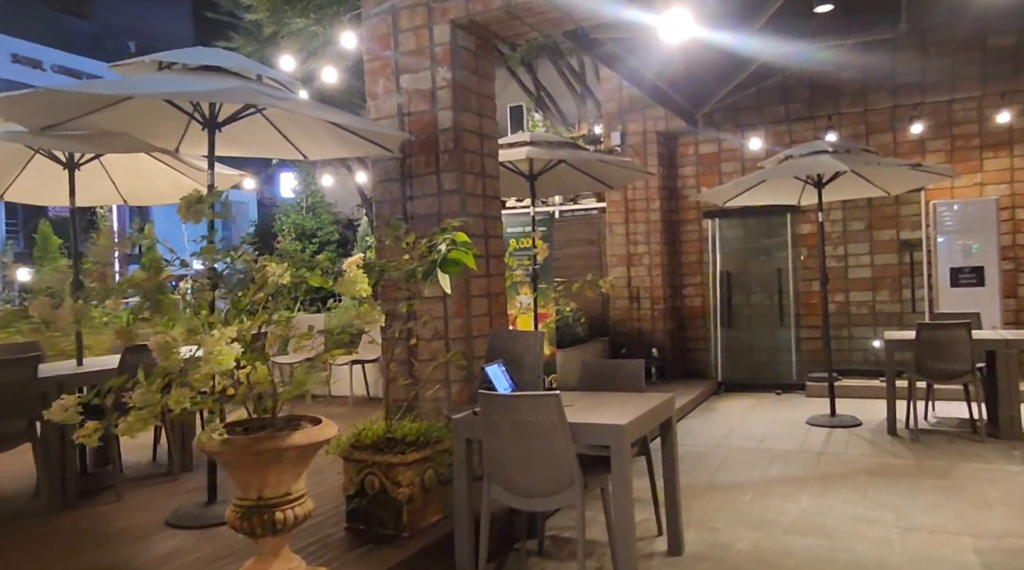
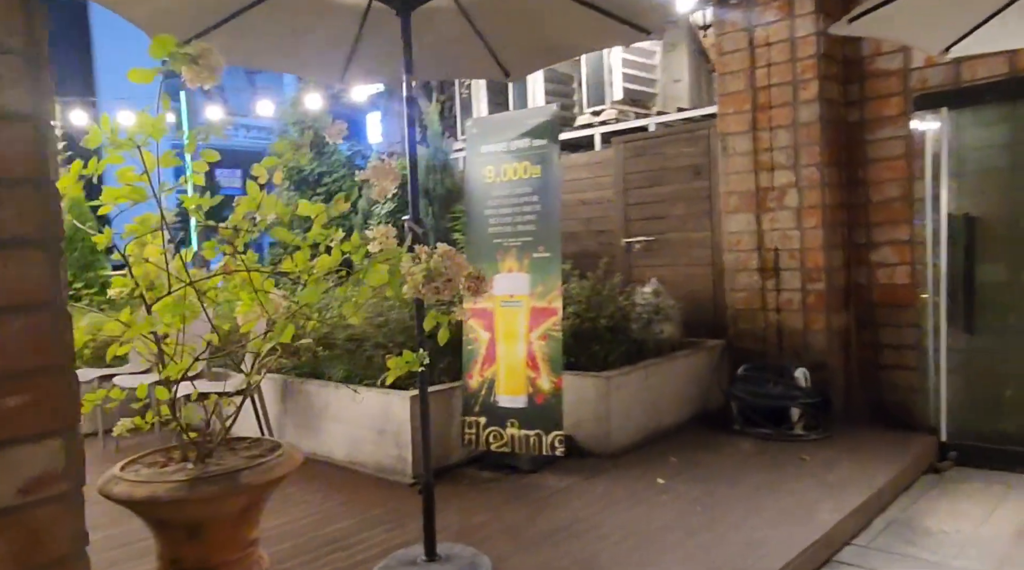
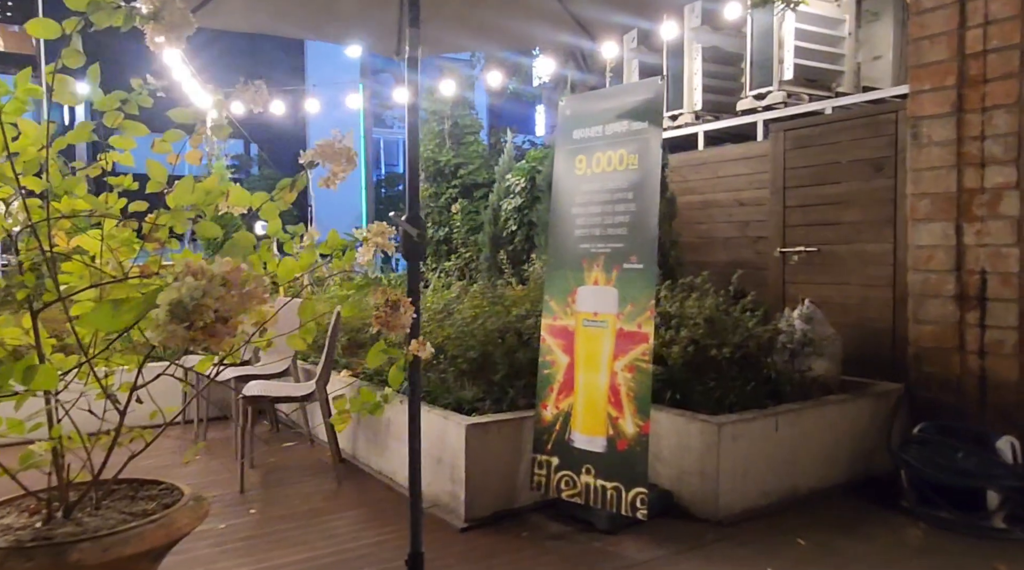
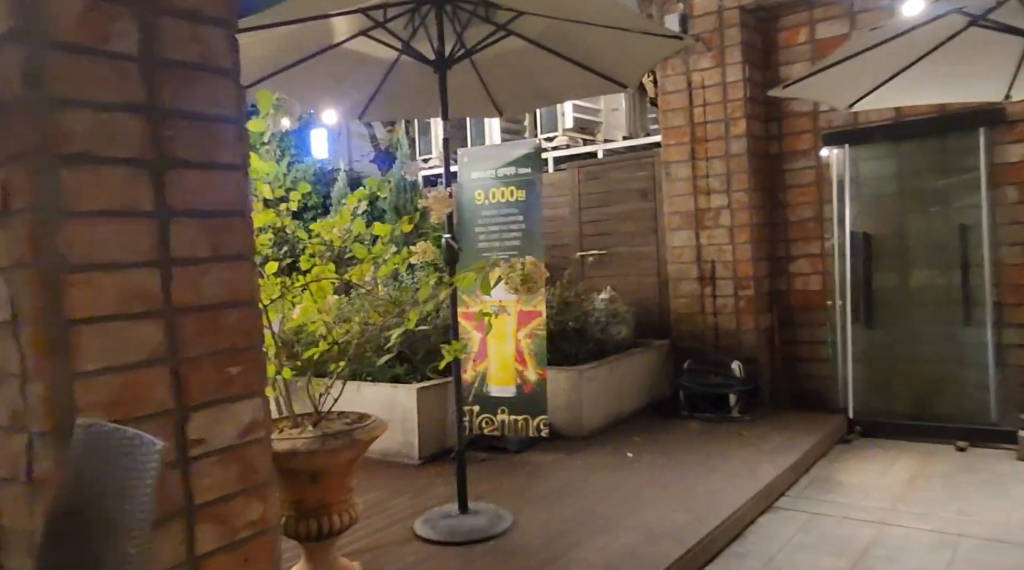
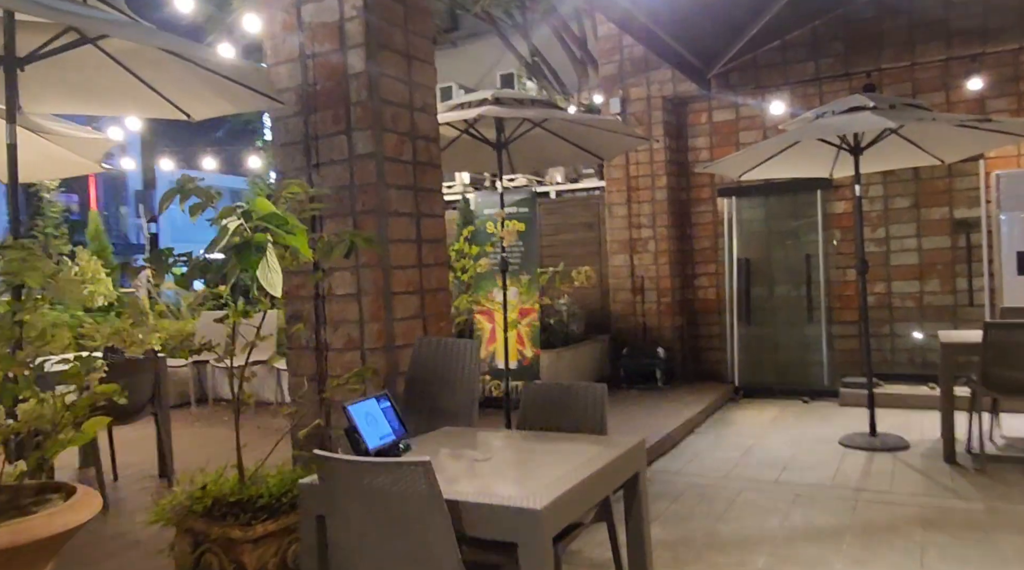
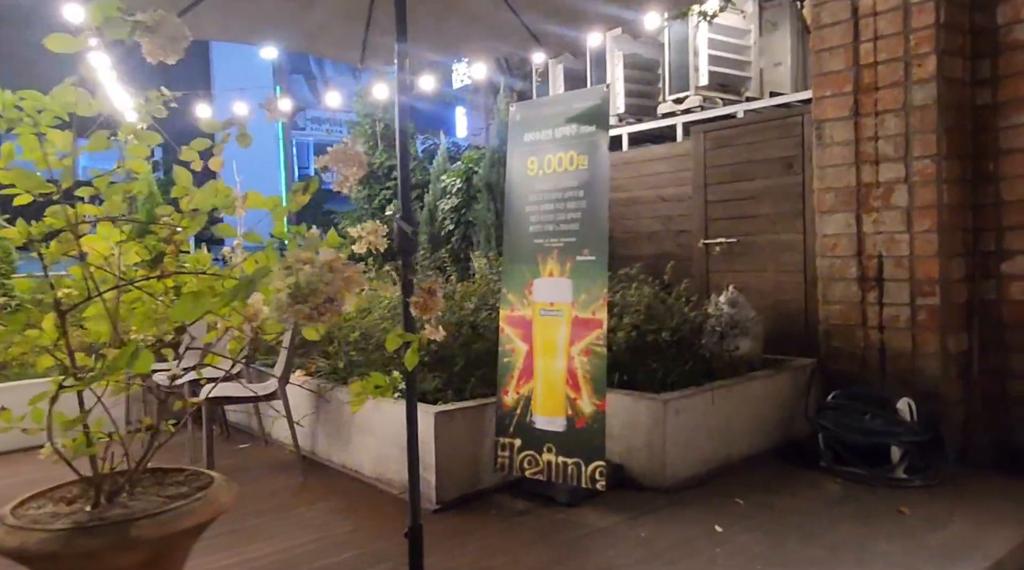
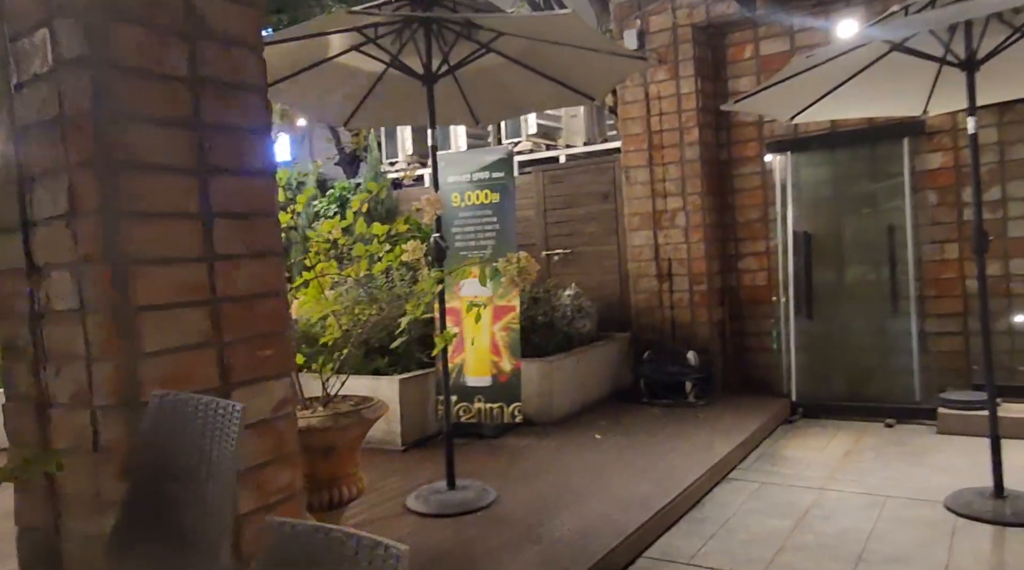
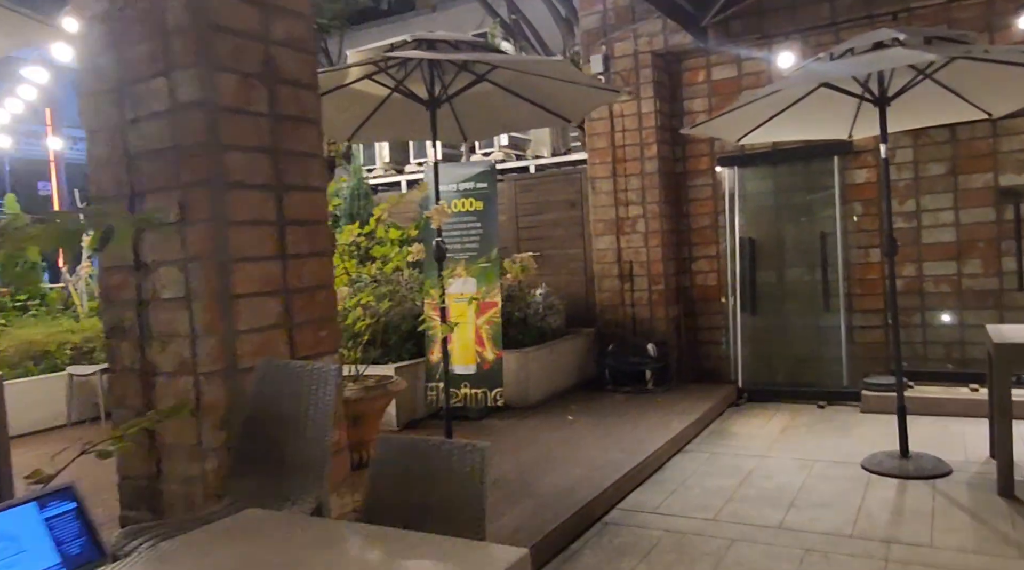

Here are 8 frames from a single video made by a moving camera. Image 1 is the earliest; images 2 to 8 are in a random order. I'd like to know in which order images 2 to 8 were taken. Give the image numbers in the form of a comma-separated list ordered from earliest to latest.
5, 8, 7, 4, 2, 6, 3
